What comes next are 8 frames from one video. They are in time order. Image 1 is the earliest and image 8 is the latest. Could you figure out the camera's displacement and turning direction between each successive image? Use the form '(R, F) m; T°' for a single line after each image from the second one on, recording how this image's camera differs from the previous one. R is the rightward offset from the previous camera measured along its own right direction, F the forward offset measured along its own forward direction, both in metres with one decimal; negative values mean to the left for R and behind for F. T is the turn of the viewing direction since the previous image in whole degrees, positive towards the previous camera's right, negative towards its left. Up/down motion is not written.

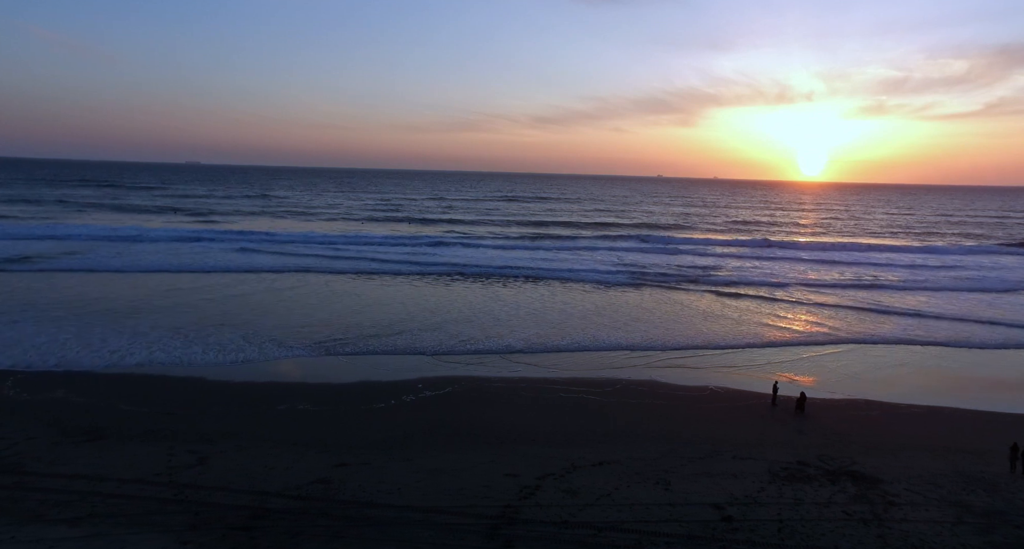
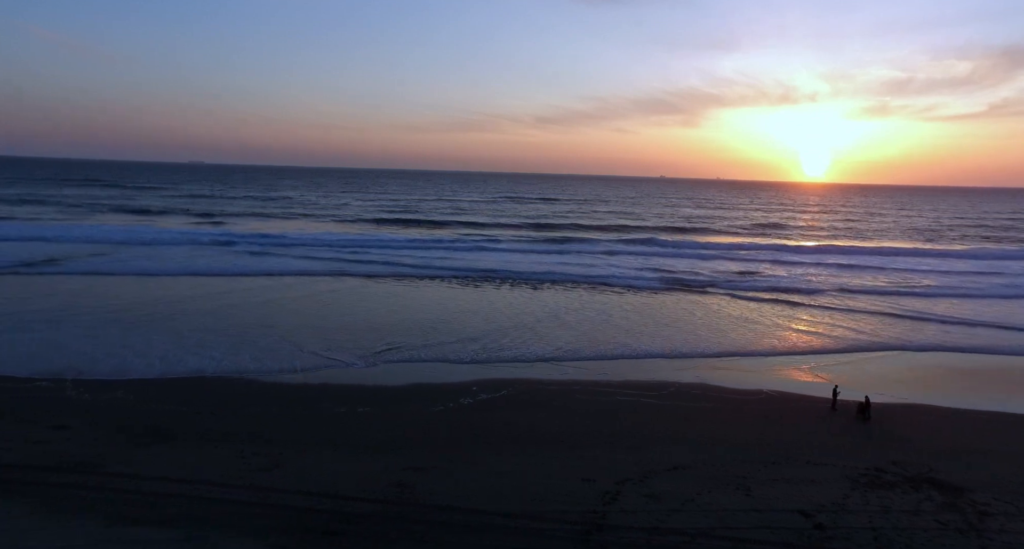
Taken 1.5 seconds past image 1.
(-0.5, -0.1) m; 0°
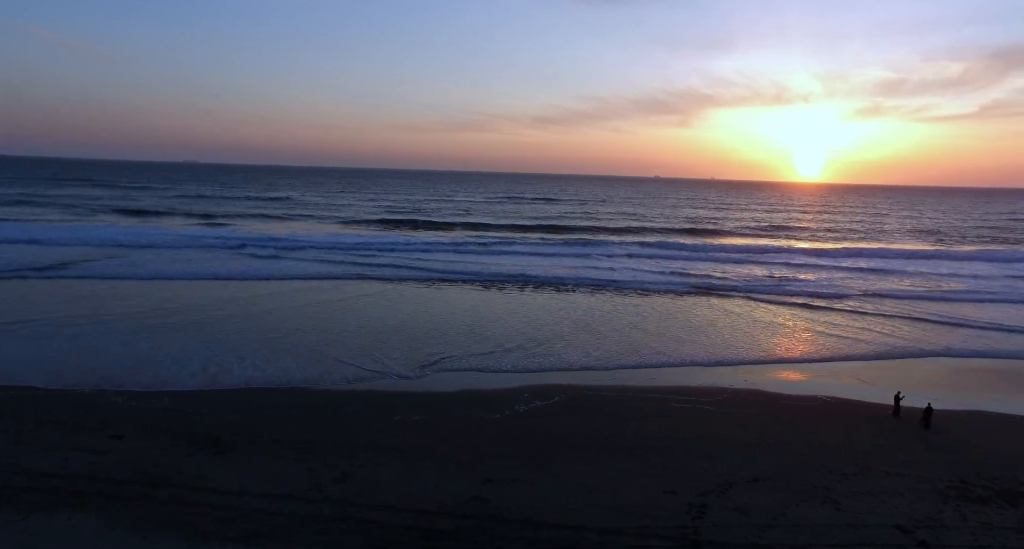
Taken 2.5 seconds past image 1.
(-0.6, 0.0) m; 0°
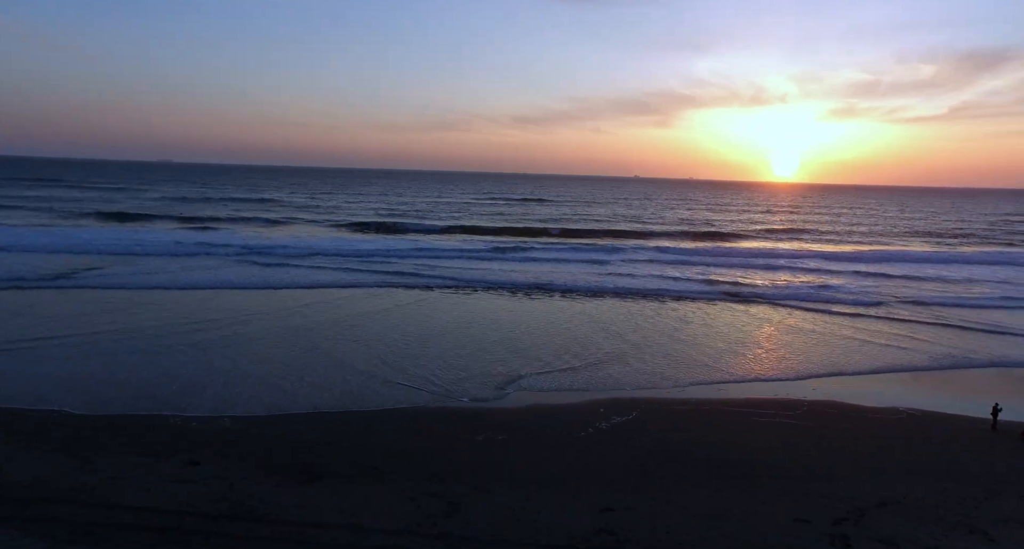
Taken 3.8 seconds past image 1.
(-1.0, +0.2) m; +2°
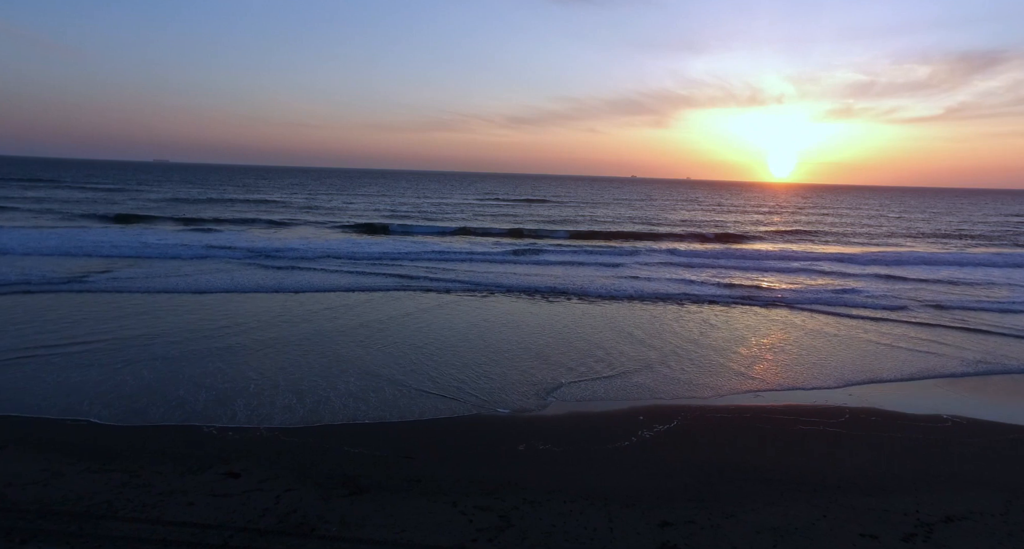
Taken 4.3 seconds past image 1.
(-0.5, +0.1) m; 0°
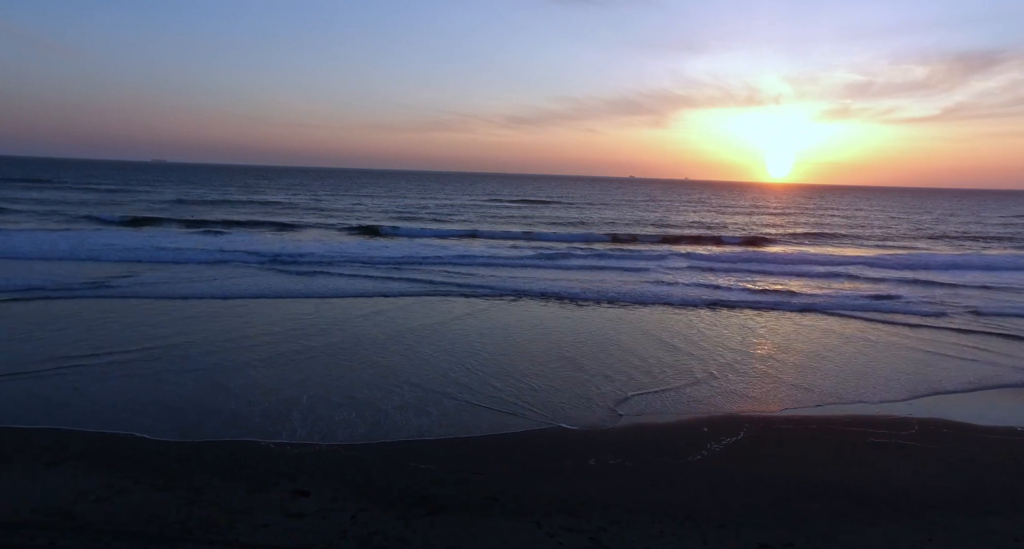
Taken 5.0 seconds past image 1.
(-0.7, +0.1) m; 0°
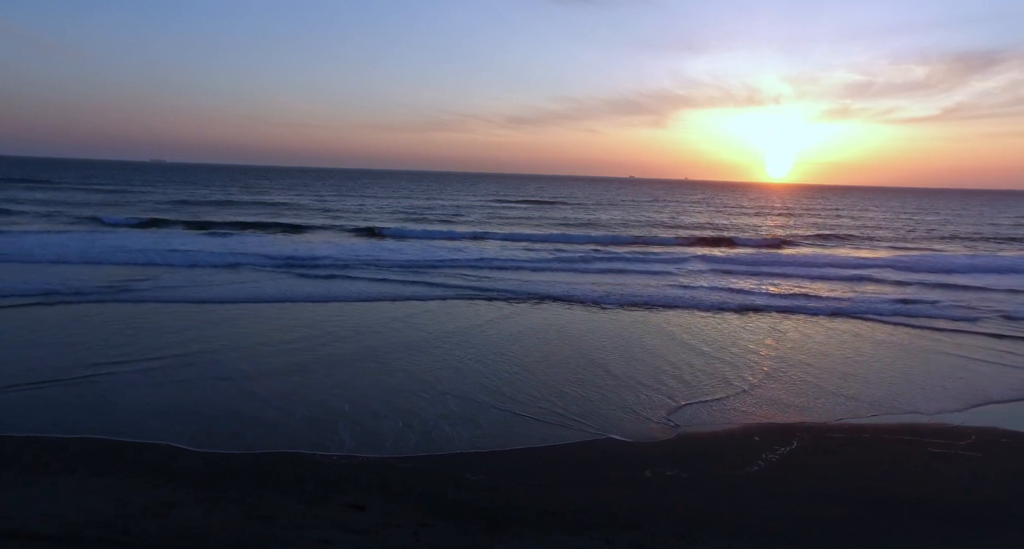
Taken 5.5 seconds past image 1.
(-0.5, +0.1) m; 0°
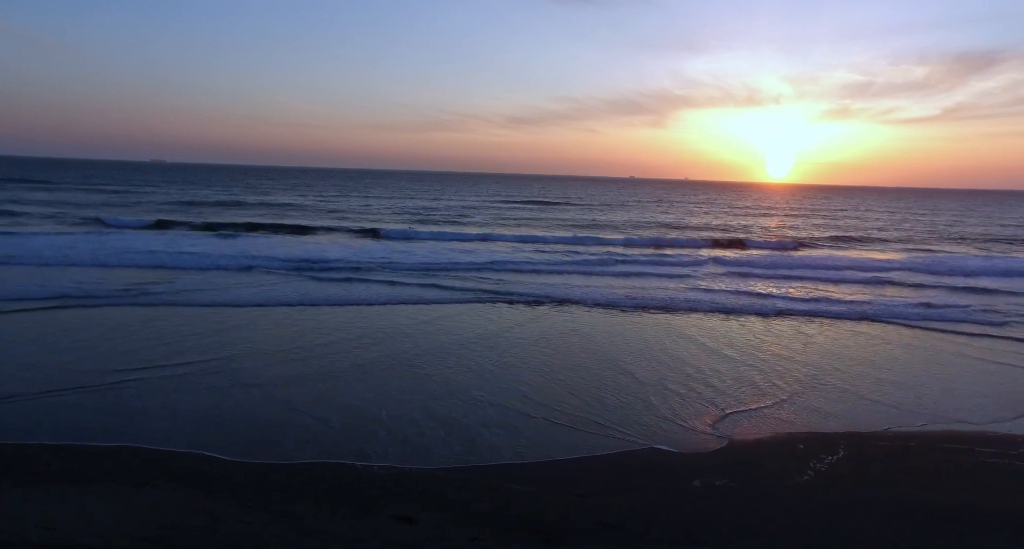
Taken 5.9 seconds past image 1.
(-0.4, +0.1) m; 0°
